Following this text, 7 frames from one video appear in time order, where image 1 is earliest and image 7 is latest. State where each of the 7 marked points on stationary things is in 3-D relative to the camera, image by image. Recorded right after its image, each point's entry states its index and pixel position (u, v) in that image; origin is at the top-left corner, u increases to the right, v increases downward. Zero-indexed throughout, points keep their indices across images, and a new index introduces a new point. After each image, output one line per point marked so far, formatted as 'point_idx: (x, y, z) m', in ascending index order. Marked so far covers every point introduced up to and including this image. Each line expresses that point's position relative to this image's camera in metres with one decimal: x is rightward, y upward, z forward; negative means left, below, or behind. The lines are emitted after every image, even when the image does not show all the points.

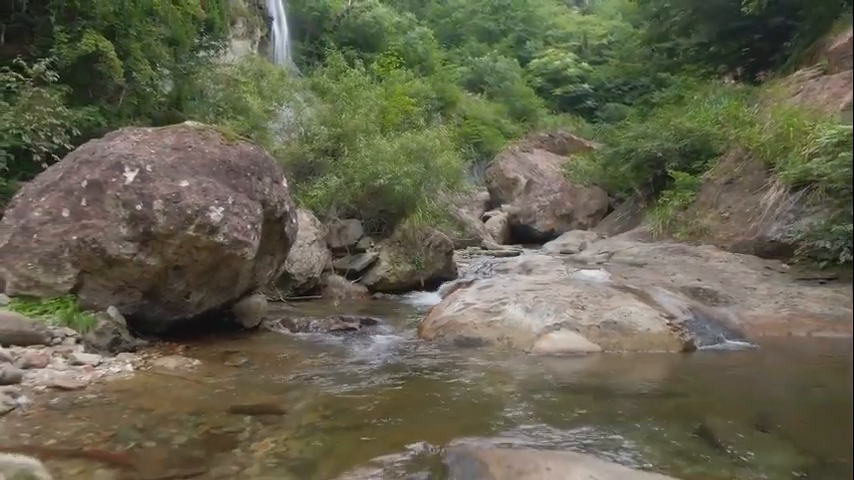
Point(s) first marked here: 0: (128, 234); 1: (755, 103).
0: (-1.9, 0.0, +5.5) m
1: (+5.5, +2.3, +14.3) m
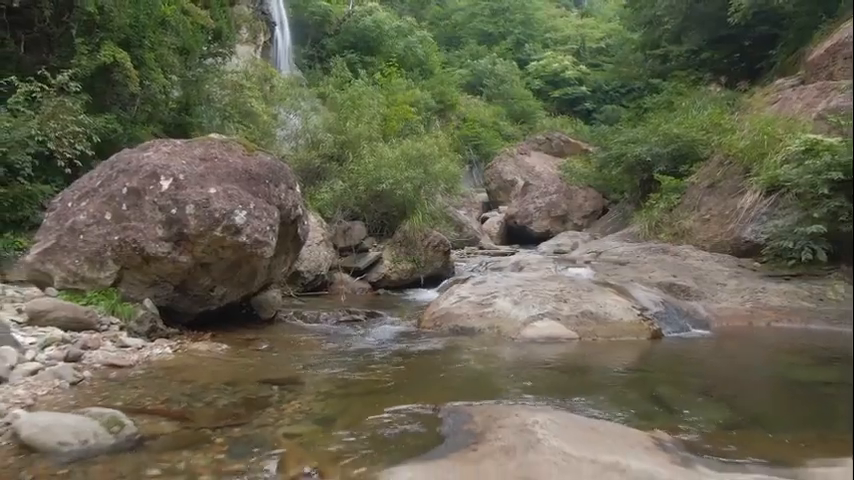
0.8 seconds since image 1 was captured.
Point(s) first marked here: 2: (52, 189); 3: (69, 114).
0: (-1.9, 0.0, +6.2) m
1: (+5.5, +2.3, +15.1) m
2: (-4.8, +0.7, +10.9) m
3: (-4.6, +1.6, +11.0) m
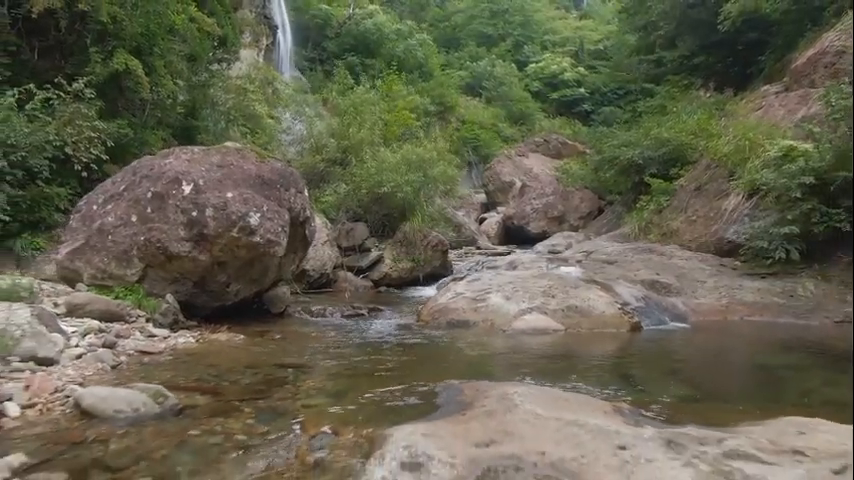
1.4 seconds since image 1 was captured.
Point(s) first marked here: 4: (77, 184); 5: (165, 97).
0: (-1.9, 0.0, +6.8) m
1: (+5.5, +2.3, +15.7) m
2: (-4.9, +0.7, +11.5) m
3: (-4.6, +1.6, +11.6) m
4: (-4.9, +0.8, +11.6) m
5: (-4.2, +2.3, +13.5) m
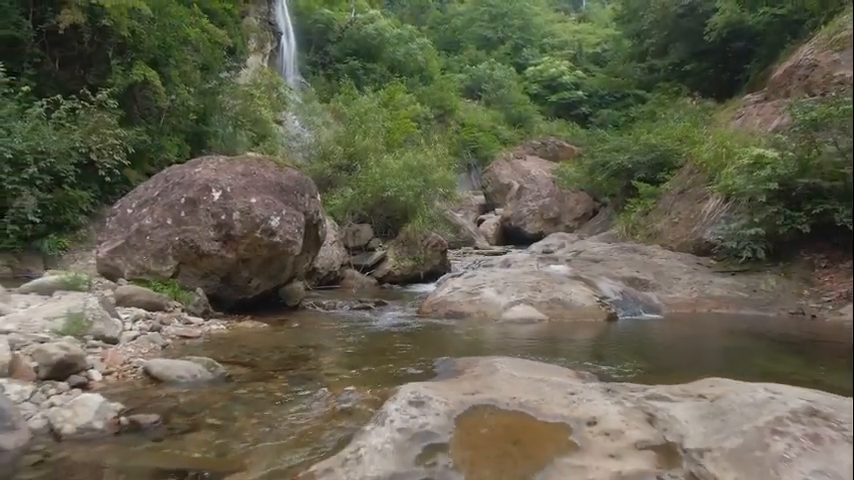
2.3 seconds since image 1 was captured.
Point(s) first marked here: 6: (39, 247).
0: (-1.9, 0.0, +7.7) m
1: (+5.5, +2.3, +16.6) m
2: (-4.9, +0.7, +12.4) m
3: (-4.6, +1.6, +12.5) m
4: (-4.9, +0.8, +12.5) m
5: (-4.2, +2.3, +14.4) m
6: (-5.0, -0.1, +10.7) m
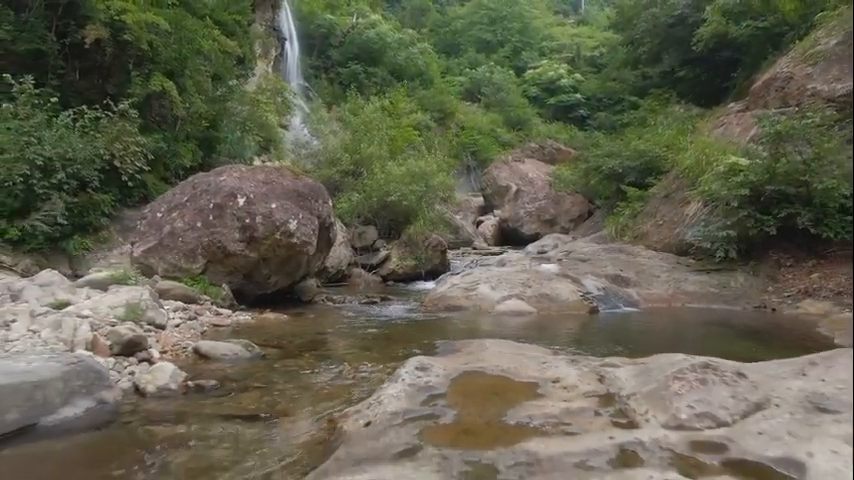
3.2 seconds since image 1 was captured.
0: (-1.9, 0.0, +8.7) m
1: (+5.5, +2.2, +17.5) m
2: (-4.8, +0.6, +13.3) m
3: (-4.6, +1.6, +13.5) m
4: (-4.9, +0.8, +13.4) m
5: (-4.2, +2.3, +15.4) m
6: (-5.0, -0.1, +11.7) m
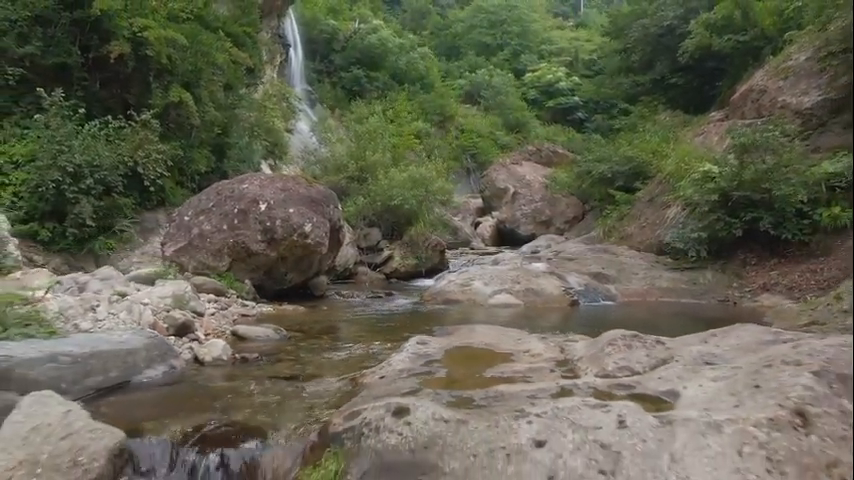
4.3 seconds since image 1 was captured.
0: (-1.9, 0.0, +9.8) m
1: (+5.5, +2.2, +18.7) m
2: (-4.8, +0.6, +14.5) m
3: (-4.6, +1.6, +14.6) m
4: (-4.9, +0.8, +14.6) m
5: (-4.2, +2.3, +16.5) m
6: (-5.0, -0.1, +12.8) m
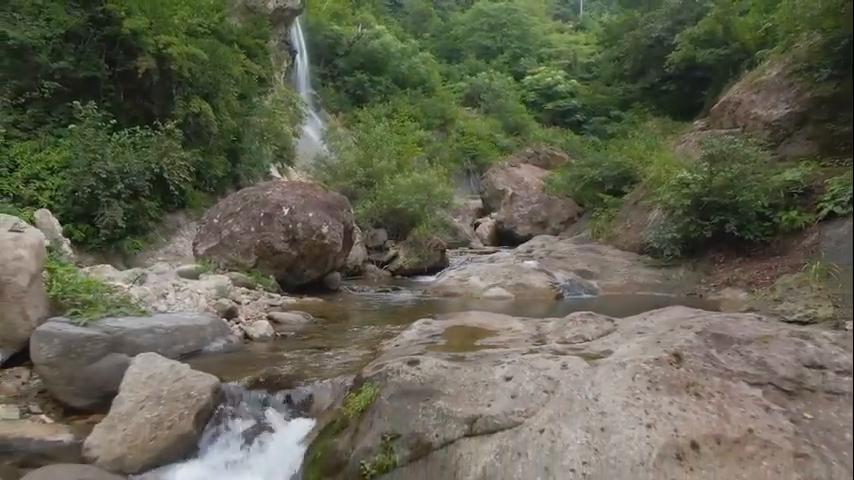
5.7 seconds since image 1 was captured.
0: (-1.9, 0.0, +11.1) m
1: (+5.6, +2.2, +20.0) m
2: (-4.8, +0.6, +15.8) m
3: (-4.6, +1.6, +16.0) m
4: (-4.8, +0.8, +15.9) m
5: (-4.1, +2.3, +17.9) m
6: (-4.9, -0.1, +14.2) m
